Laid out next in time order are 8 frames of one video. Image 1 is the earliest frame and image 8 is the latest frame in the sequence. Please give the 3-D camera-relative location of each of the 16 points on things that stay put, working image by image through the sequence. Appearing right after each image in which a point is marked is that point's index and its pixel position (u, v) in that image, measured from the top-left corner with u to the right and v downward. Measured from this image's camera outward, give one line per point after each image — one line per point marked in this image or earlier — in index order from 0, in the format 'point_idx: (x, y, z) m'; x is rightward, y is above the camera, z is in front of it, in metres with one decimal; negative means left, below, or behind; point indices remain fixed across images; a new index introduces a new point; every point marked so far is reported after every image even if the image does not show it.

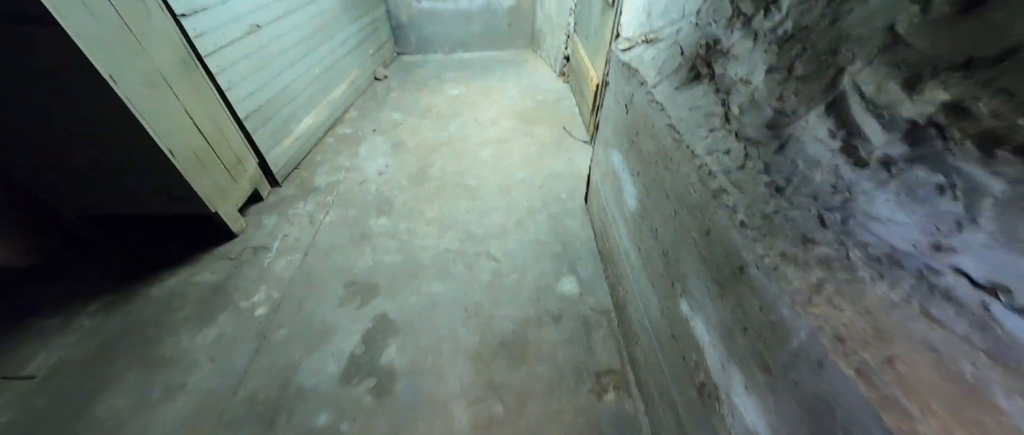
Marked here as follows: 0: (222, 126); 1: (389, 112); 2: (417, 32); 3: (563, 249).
0: (-1.5, +0.4, +1.8) m
1: (-1.0, +0.9, +2.9) m
2: (-1.0, +1.9, +3.6) m
3: (+0.3, -0.2, +1.8) m
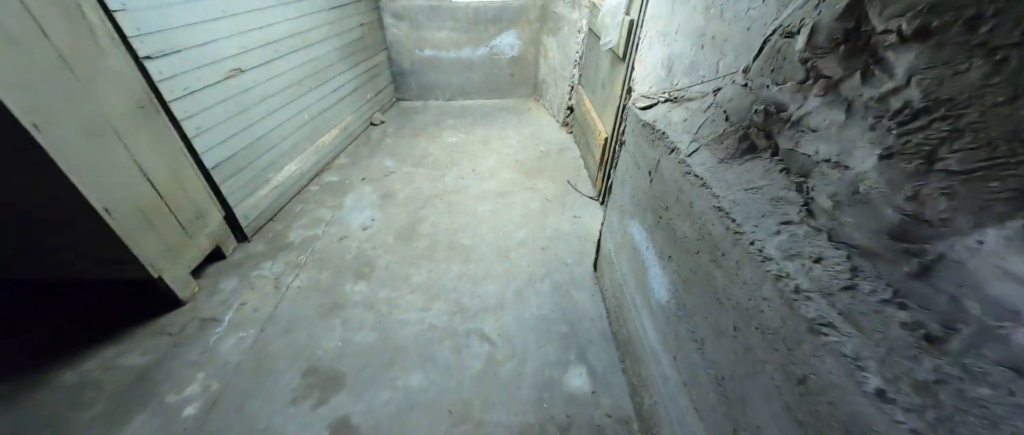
0: (-1.4, +0.2, +1.5) m
1: (-1.0, +0.5, +2.7) m
2: (-1.0, +1.4, +3.6) m
3: (+0.2, -0.5, +1.5) m
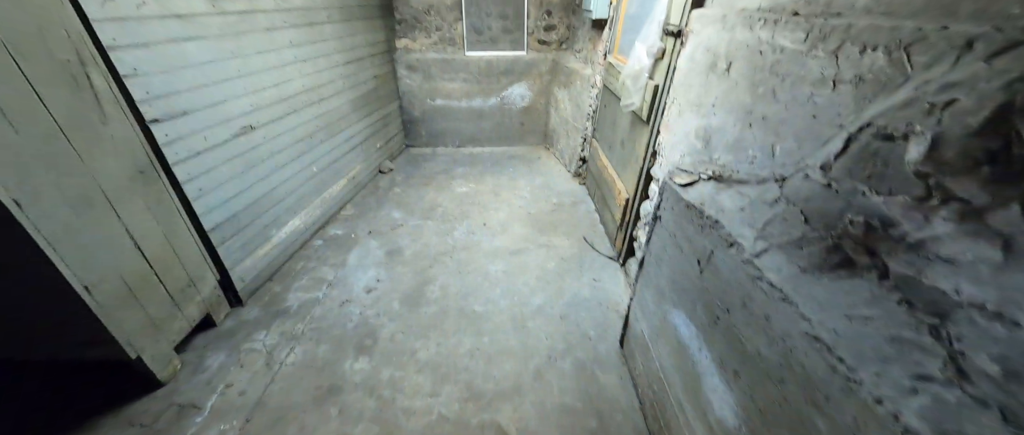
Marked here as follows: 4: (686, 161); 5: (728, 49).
0: (-1.4, -0.1, +1.4) m
1: (-0.9, +0.1, +2.6) m
2: (-0.8, +0.9, +3.6) m
3: (+0.3, -0.8, +1.3) m
4: (+0.7, +0.2, +1.3) m
5: (+0.7, +0.6, +1.2) m
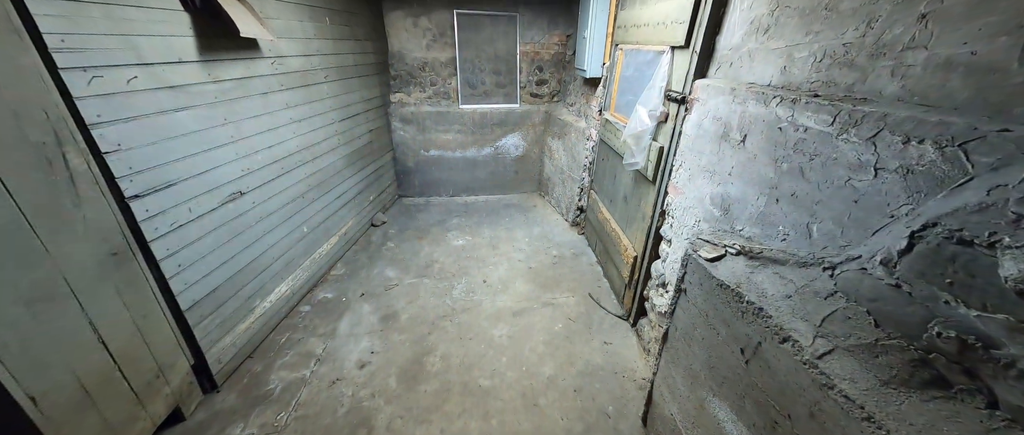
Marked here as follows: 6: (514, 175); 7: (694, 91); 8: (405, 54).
0: (-1.3, -0.4, +1.3) m
1: (-0.9, -0.4, +2.5) m
2: (-0.9, +0.4, +3.5) m
3: (+0.4, -1.0, +1.1) m
4: (+0.7, 0.0, +1.3) m
5: (+0.8, +0.3, +1.2) m
6: (0.0, +0.4, +3.6) m
7: (+0.7, +0.5, +1.4) m
8: (-1.0, +1.4, +3.1) m
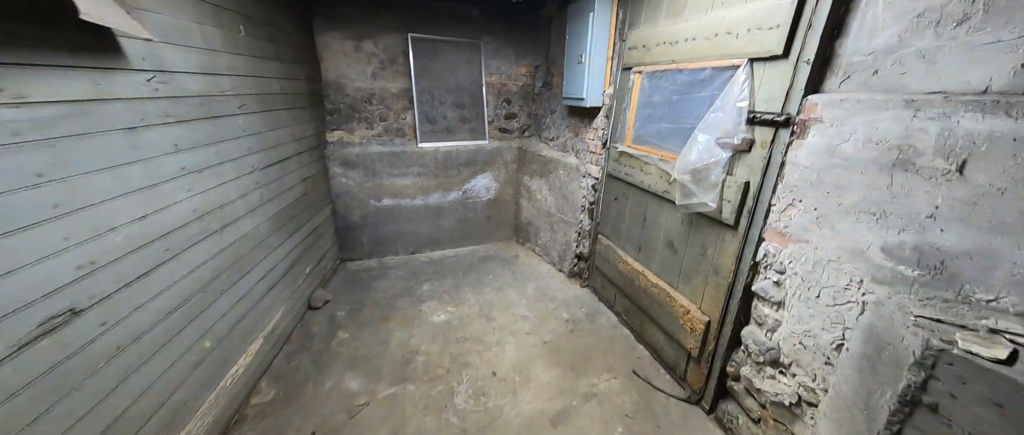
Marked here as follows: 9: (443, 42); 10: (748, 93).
0: (-1.0, -0.7, +0.4) m
1: (-0.8, -0.8, +1.7) m
2: (-1.1, -0.1, +2.8) m
3: (+0.8, -1.2, +0.6) m
4: (+1.0, -0.2, +0.9) m
5: (+1.0, +0.2, +0.8) m
6: (-0.2, 0.0, +3.1) m
7: (+0.9, +0.3, +1.1) m
8: (-1.2, +0.9, +2.5) m
9: (-0.5, +1.3, +2.6) m
10: (+0.8, +0.4, +1.3) m
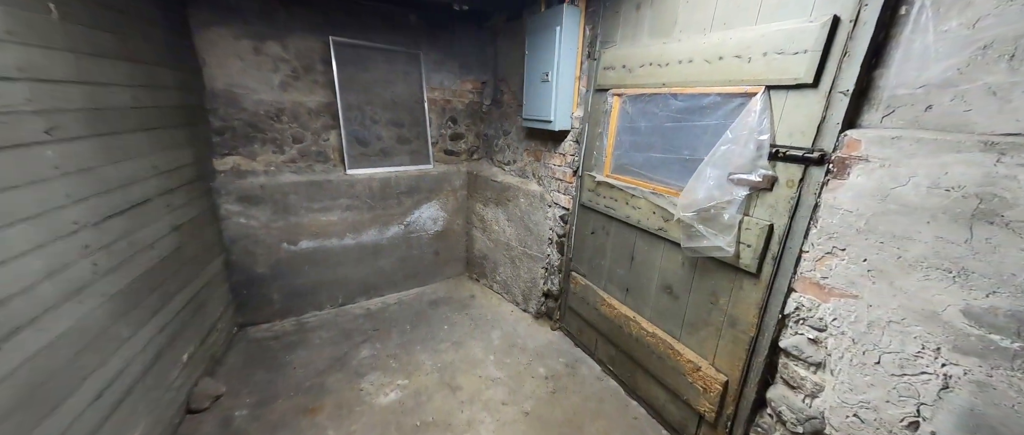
0: (-0.7, -0.9, -0.1) m
1: (-0.9, -1.0, +1.2) m
2: (-1.4, -0.4, +2.2) m
3: (+0.9, -1.3, +0.4) m
4: (+1.0, -0.3, +0.8) m
5: (+1.1, 0.0, +0.7) m
6: (-0.6, -0.3, +2.6) m
7: (+0.9, +0.2, +0.9) m
8: (-1.5, +0.7, +1.9) m
9: (-0.9, +1.0, +2.2) m
10: (+0.8, +0.3, +1.1) m
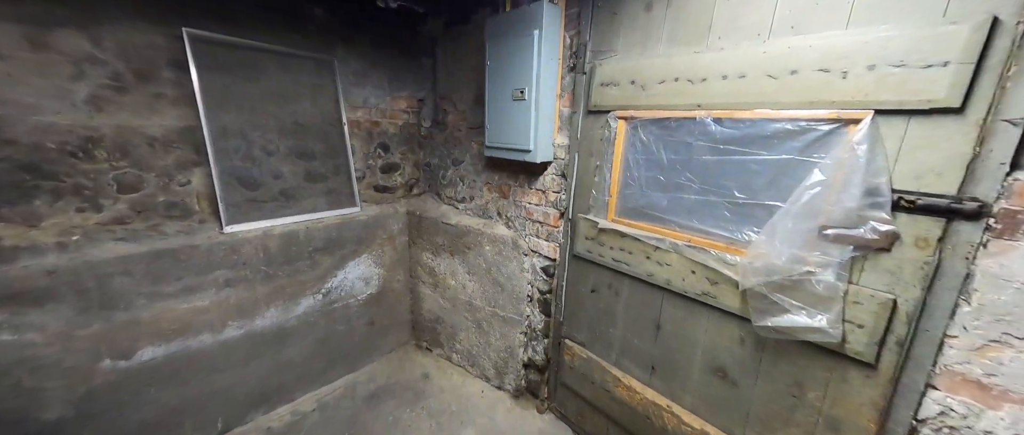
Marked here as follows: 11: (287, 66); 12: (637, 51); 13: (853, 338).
0: (-0.3, -1.1, -0.8) m
1: (-0.7, -1.3, +0.4) m
2: (-1.5, -0.8, +1.3) m
3: (+1.2, -1.4, +0.1) m
4: (+1.2, -0.5, +0.5) m
5: (+1.2, -0.1, +0.5) m
6: (-0.8, -0.6, +2.0) m
7: (+1.0, 0.0, +0.7) m
8: (-1.6, +0.3, +1.1) m
9: (-1.1, +0.7, +1.5) m
10: (+0.8, +0.1, +0.8) m
11: (-1.0, +0.7, +1.6) m
12: (+0.4, +0.6, +1.2) m
13: (+0.8, -0.3, +0.8) m
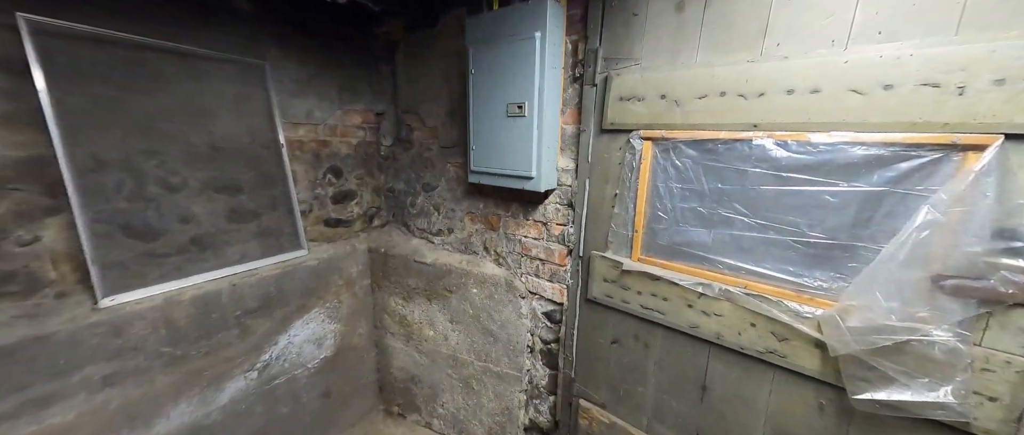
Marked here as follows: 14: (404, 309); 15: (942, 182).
0: (+0.1, -1.2, -1.1) m
1: (-0.5, -1.4, 0.0) m
2: (-1.4, -1.0, +0.8) m
3: (+1.5, -1.5, 0.0) m
4: (+1.3, -0.5, +0.4) m
5: (+1.3, -0.1, +0.4) m
6: (-0.9, -0.8, +1.5) m
7: (+1.1, 0.0, +0.5) m
8: (-1.5, +0.1, +0.6) m
9: (-1.1, +0.5, +1.1) m
10: (+0.9, 0.0, +0.7) m
11: (-1.1, +0.5, +1.2) m
12: (+0.4, +0.5, +1.0) m
13: (+0.9, -0.4, +0.7) m
14: (-0.5, -0.4, +1.6) m
15: (+0.9, +0.1, +0.7) m
